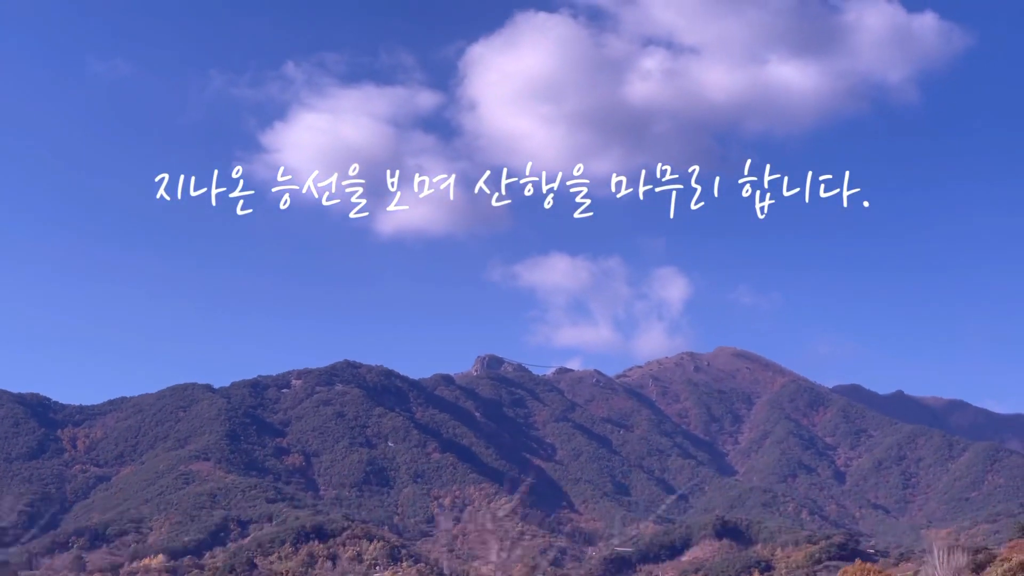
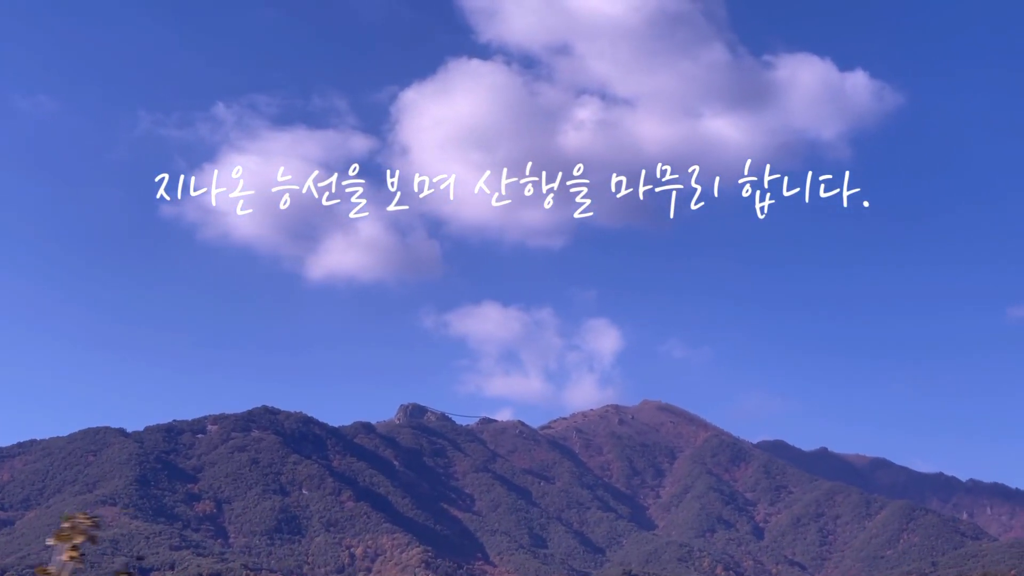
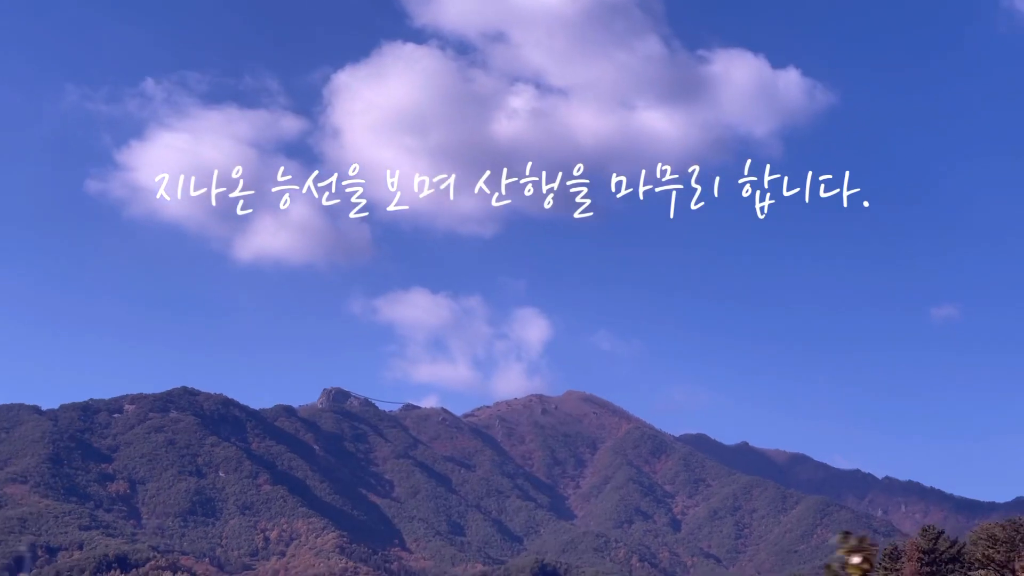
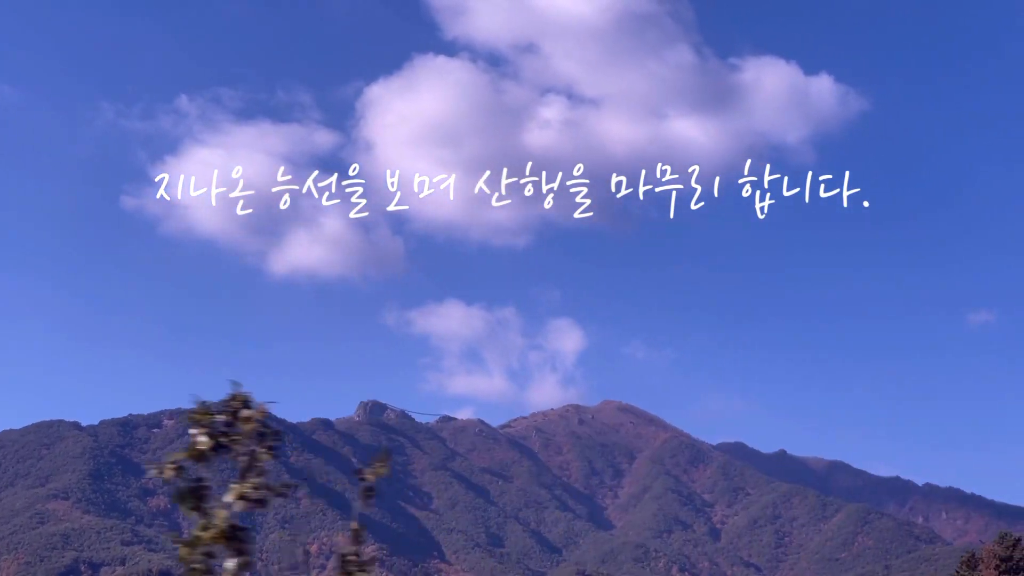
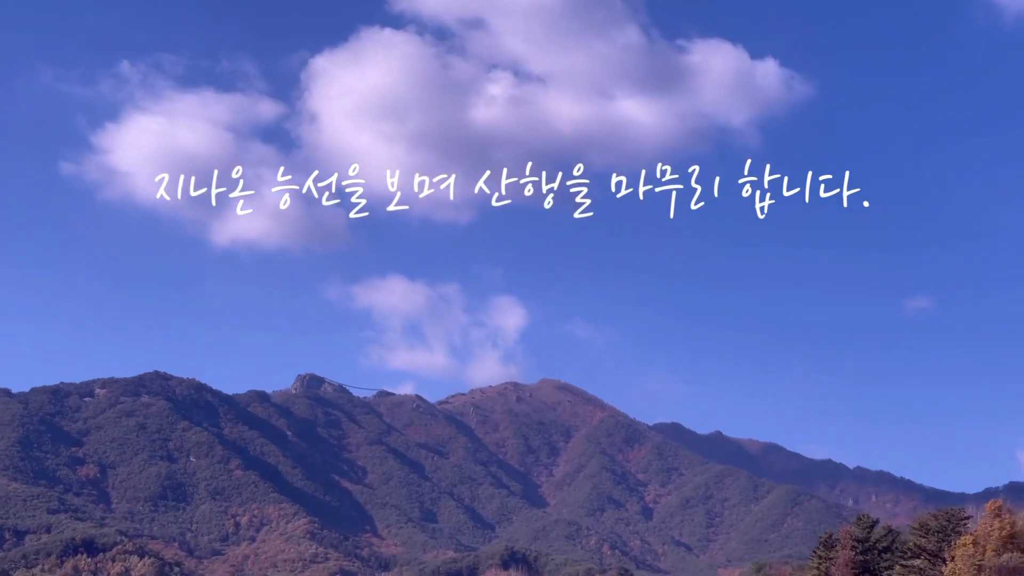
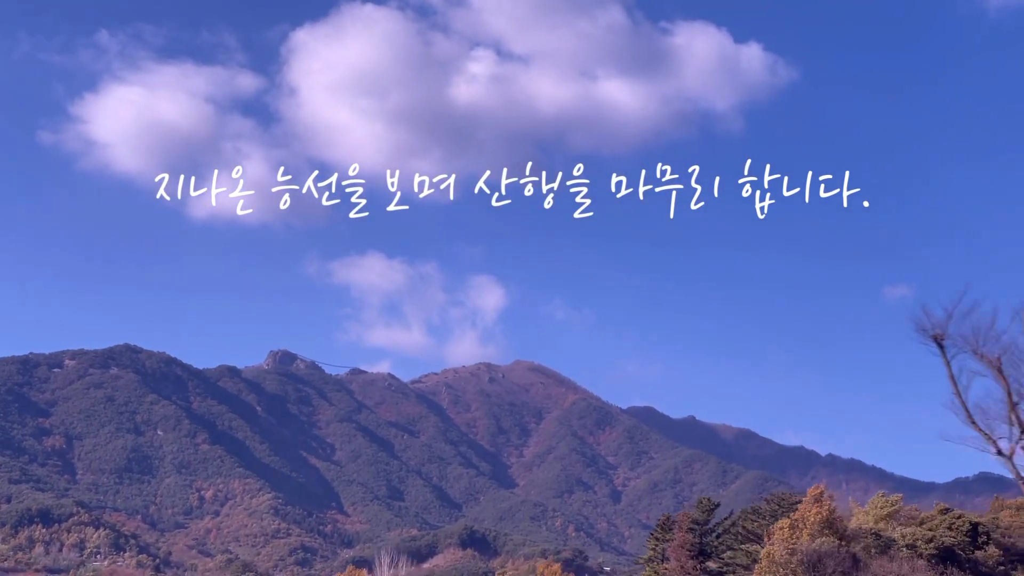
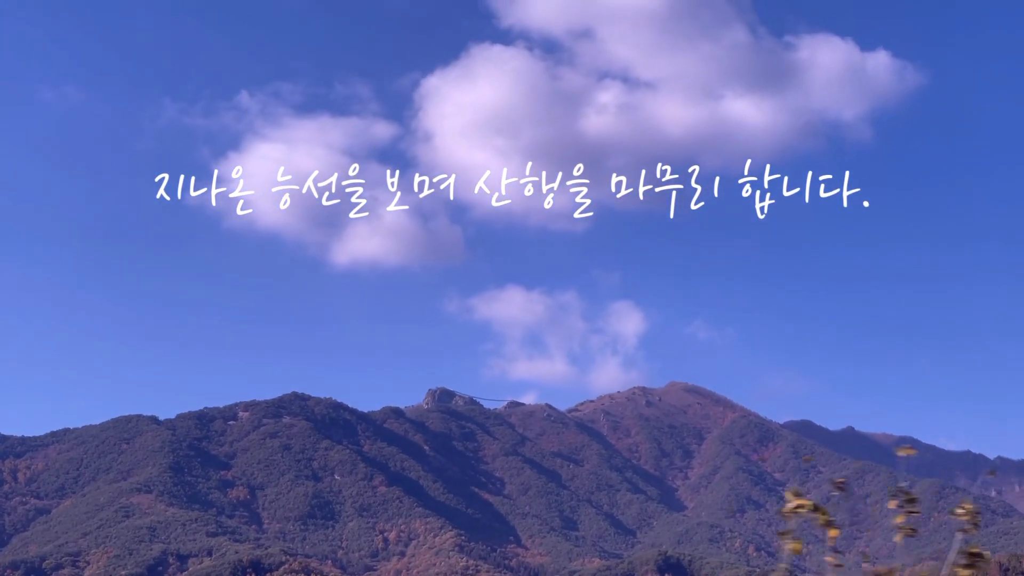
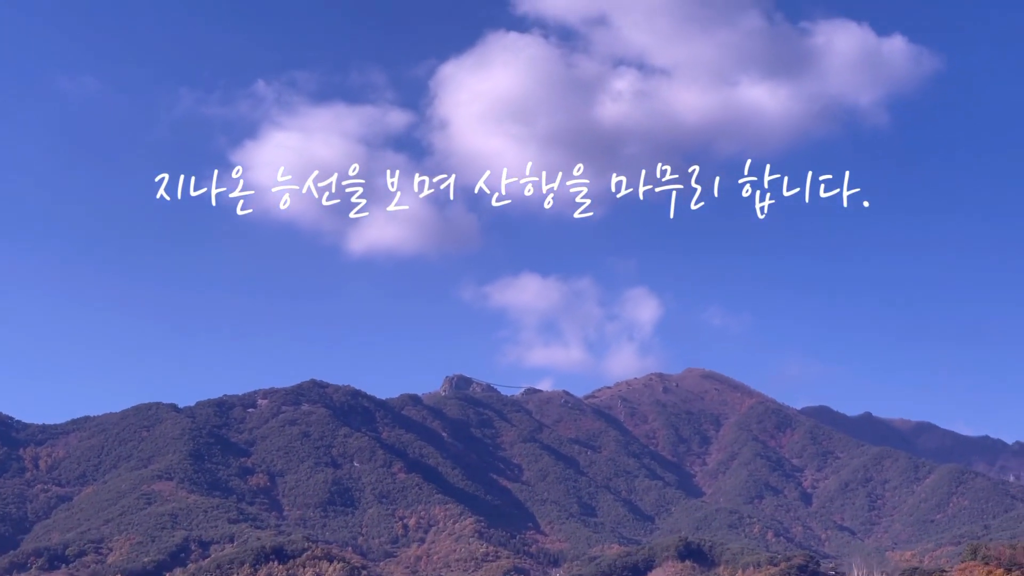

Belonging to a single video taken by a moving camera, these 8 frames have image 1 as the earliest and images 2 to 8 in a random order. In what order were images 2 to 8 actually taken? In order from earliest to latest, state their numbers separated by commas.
8, 7, 2, 4, 3, 5, 6
